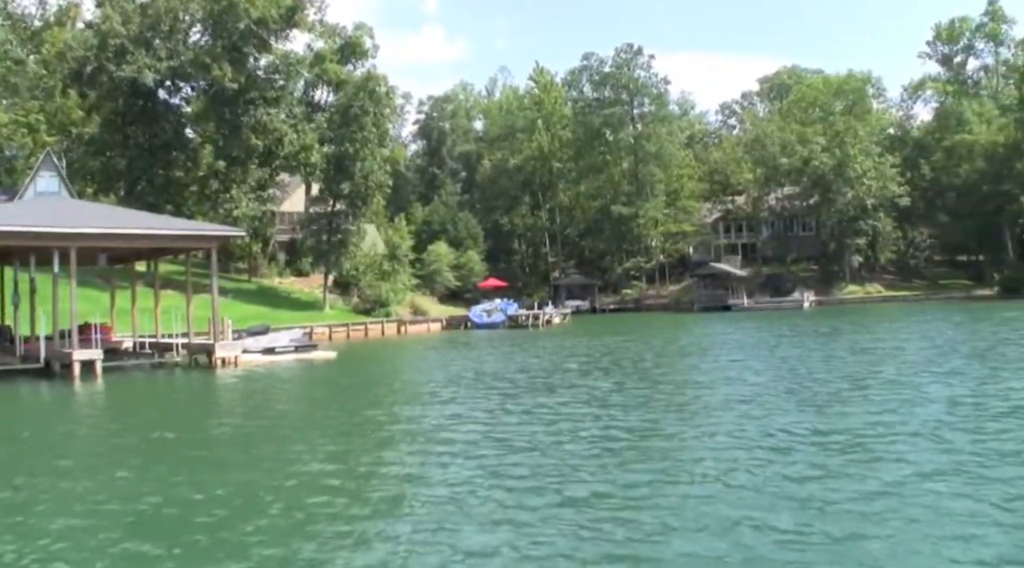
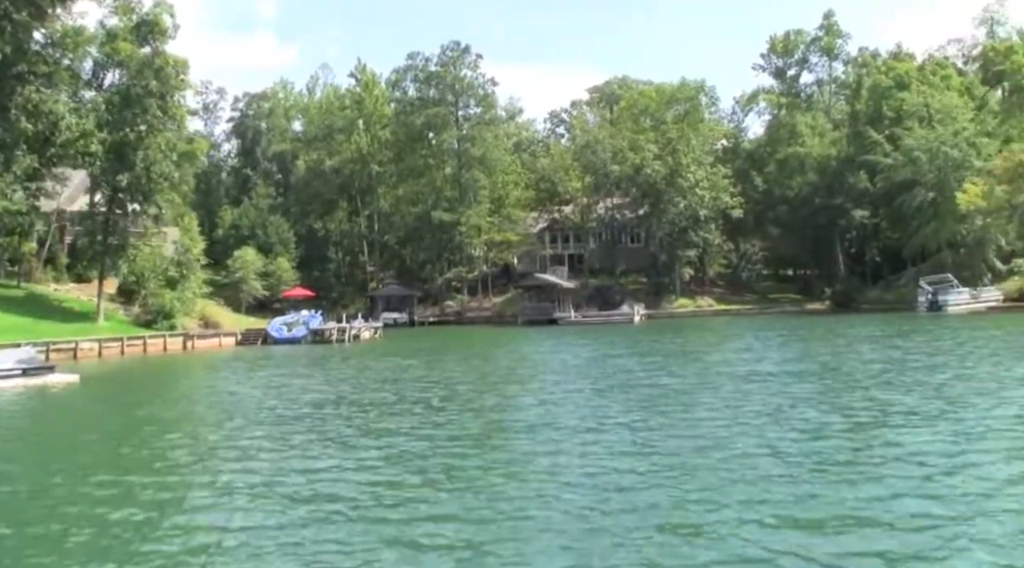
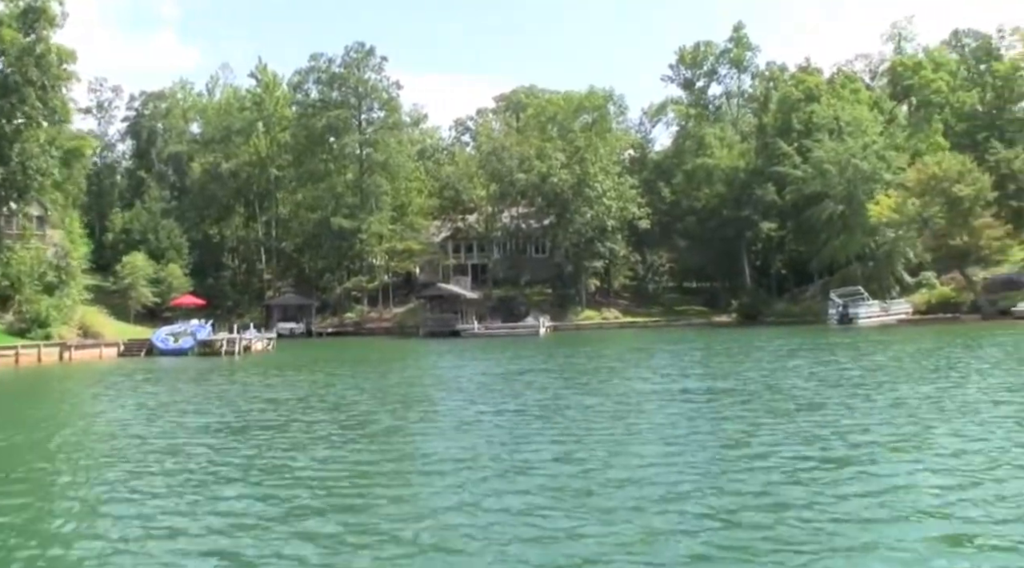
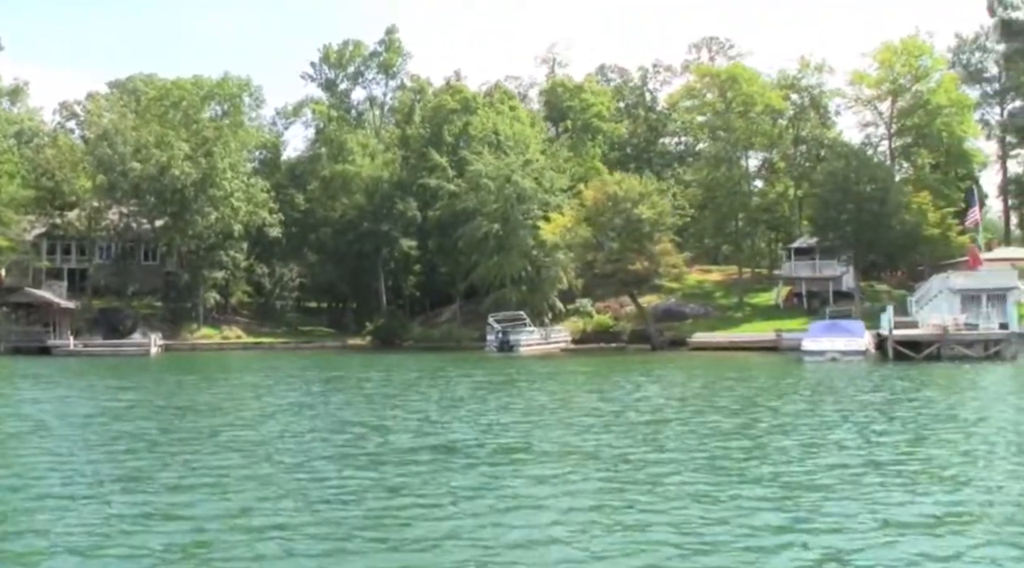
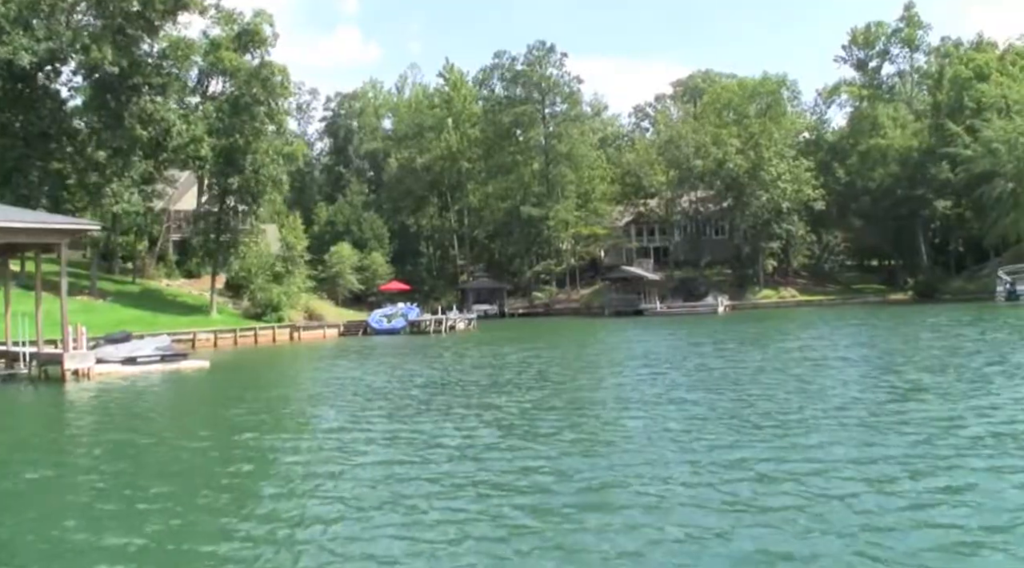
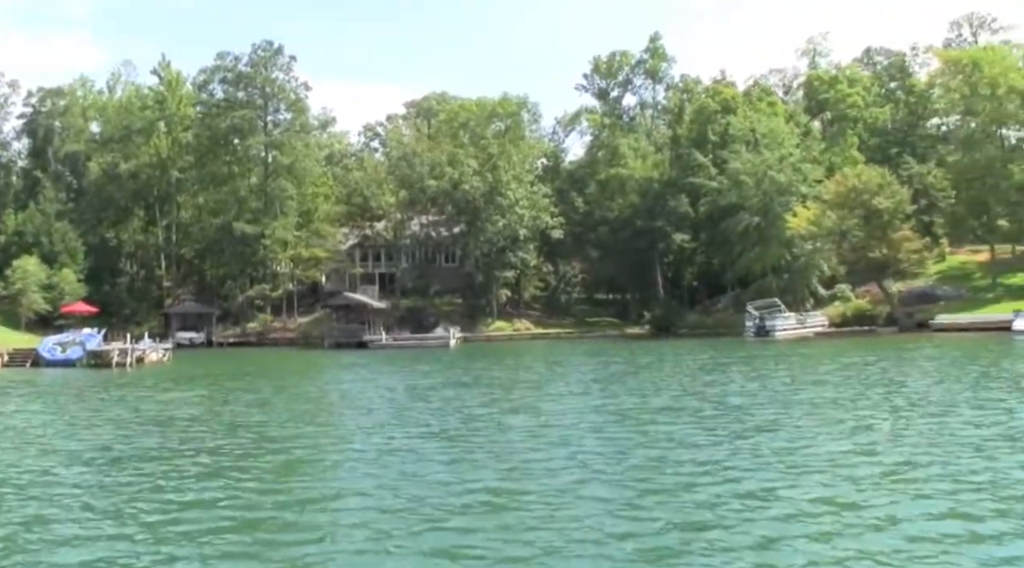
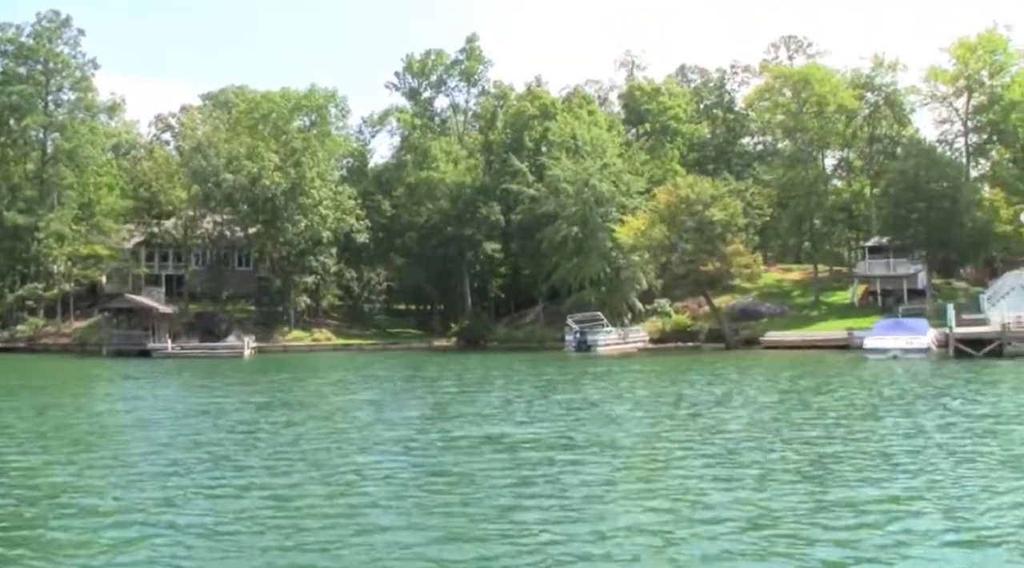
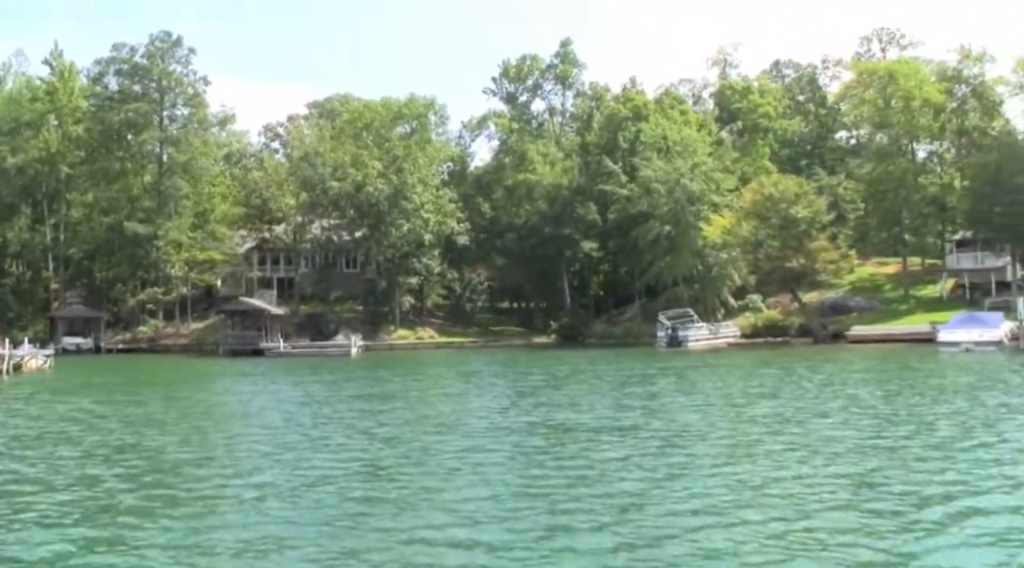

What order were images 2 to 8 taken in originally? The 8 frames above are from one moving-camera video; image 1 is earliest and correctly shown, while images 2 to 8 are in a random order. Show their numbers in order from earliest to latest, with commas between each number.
5, 2, 3, 6, 8, 7, 4
